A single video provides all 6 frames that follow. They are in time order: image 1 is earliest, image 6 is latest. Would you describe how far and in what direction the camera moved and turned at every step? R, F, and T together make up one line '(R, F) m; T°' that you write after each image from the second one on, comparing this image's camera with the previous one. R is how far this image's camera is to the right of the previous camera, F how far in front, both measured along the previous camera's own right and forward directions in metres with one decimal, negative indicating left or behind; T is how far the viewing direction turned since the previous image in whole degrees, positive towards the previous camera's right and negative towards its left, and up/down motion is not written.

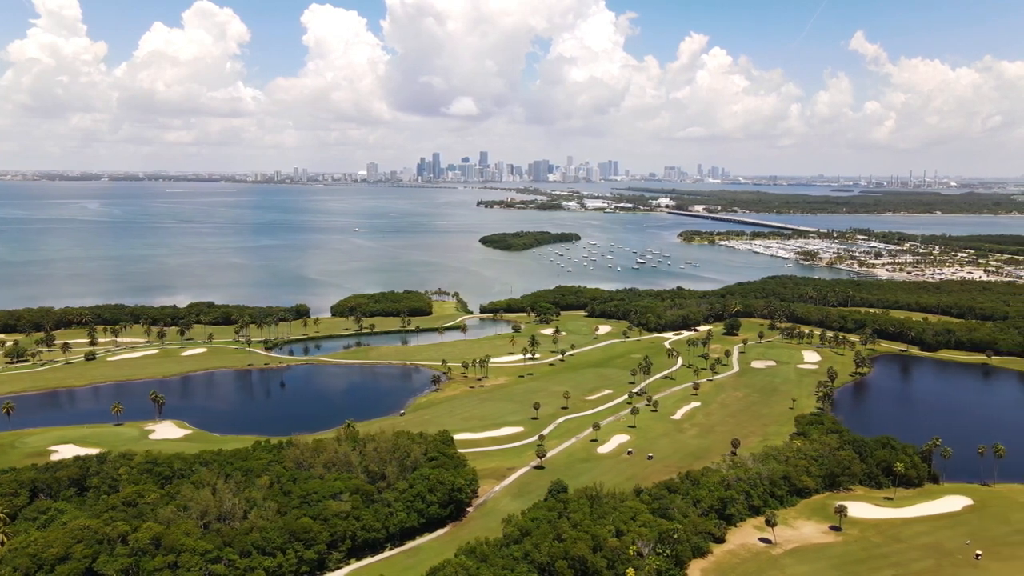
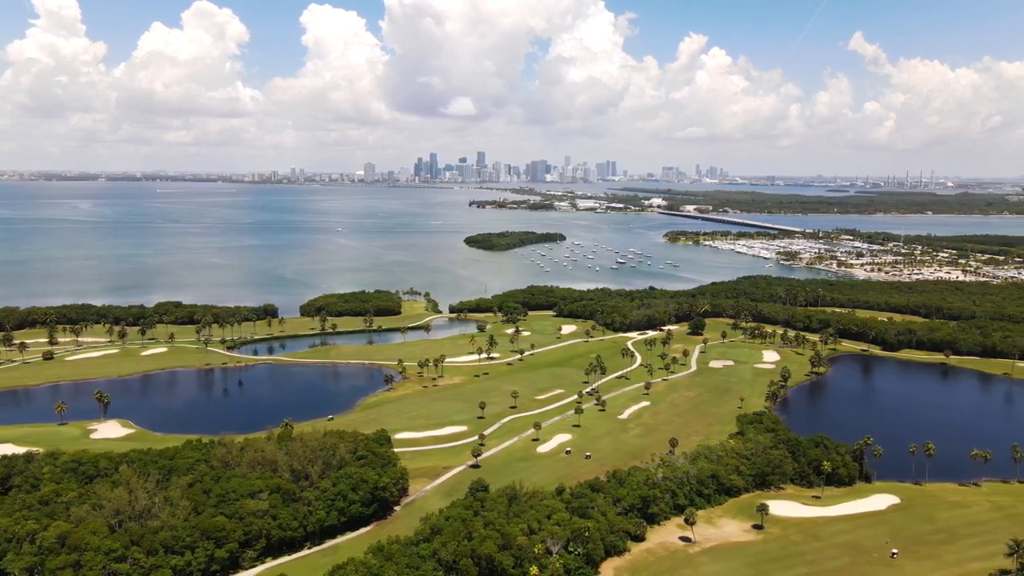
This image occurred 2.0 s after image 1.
(+4.7, -0.1) m; 0°
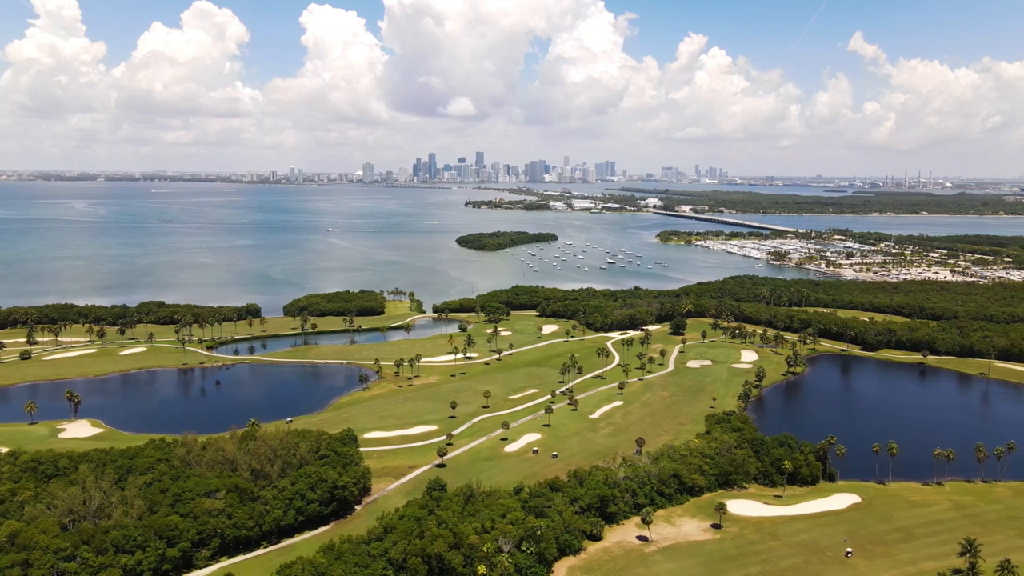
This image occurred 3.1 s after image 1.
(+2.6, 0.0) m; 0°
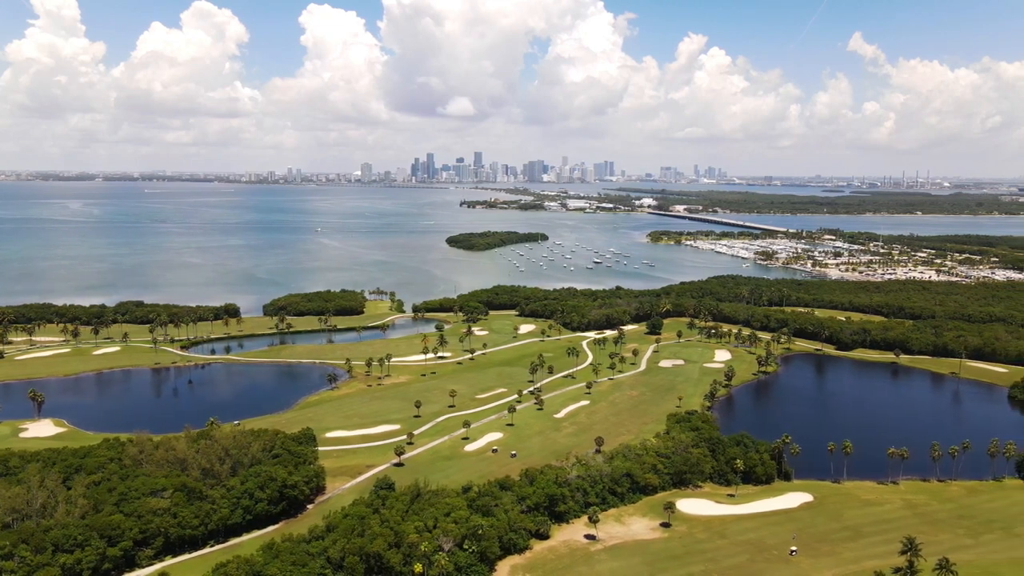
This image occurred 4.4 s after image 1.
(+3.1, 0.0) m; 0°
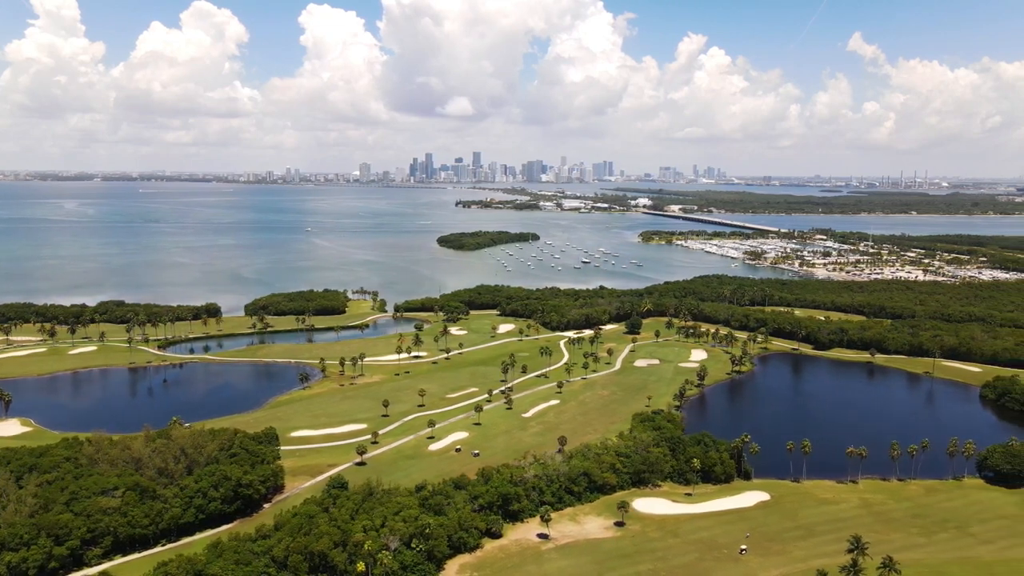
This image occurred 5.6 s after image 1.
(+2.9, 0.0) m; 0°
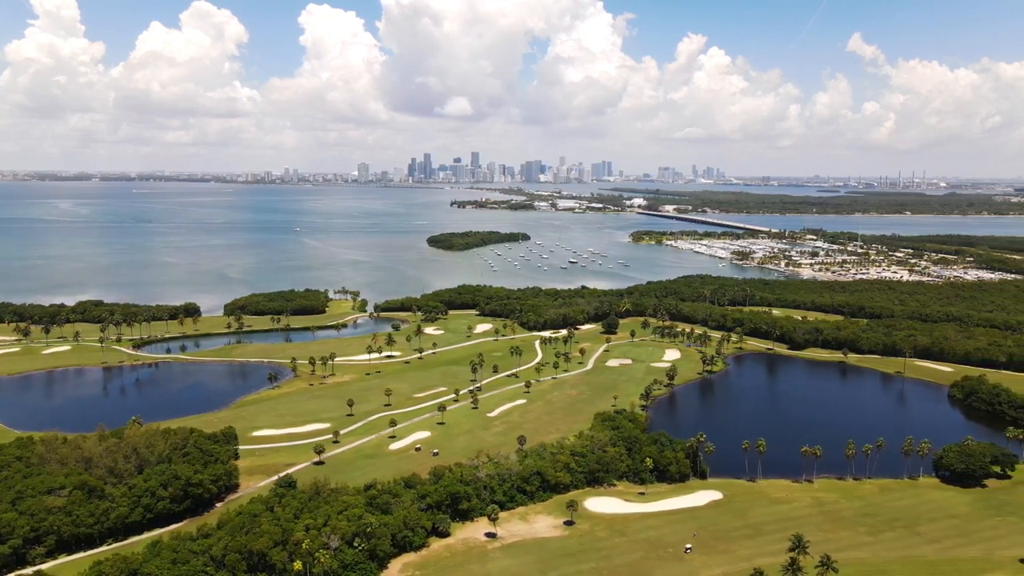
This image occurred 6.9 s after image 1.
(+3.1, 0.0) m; 0°
